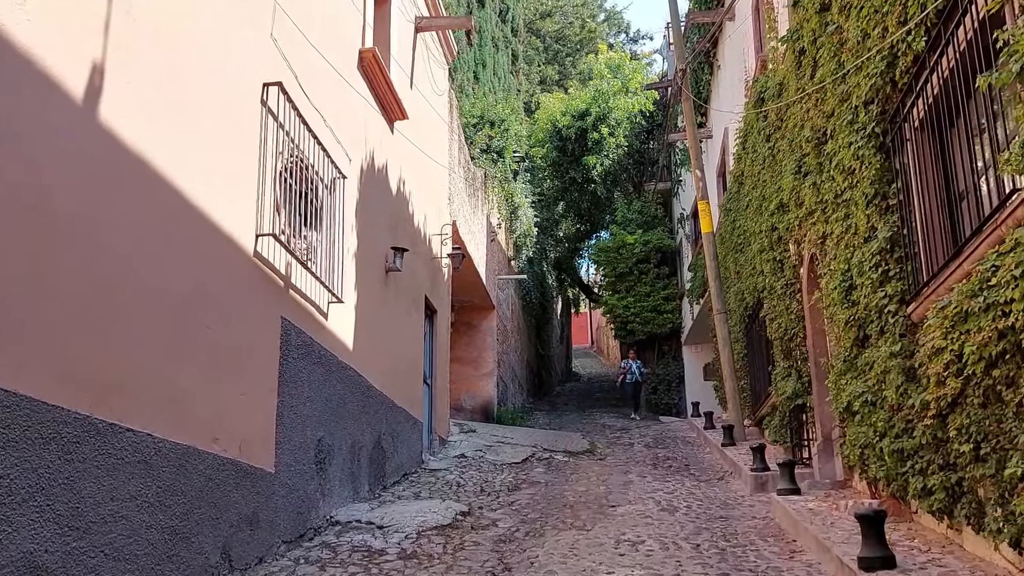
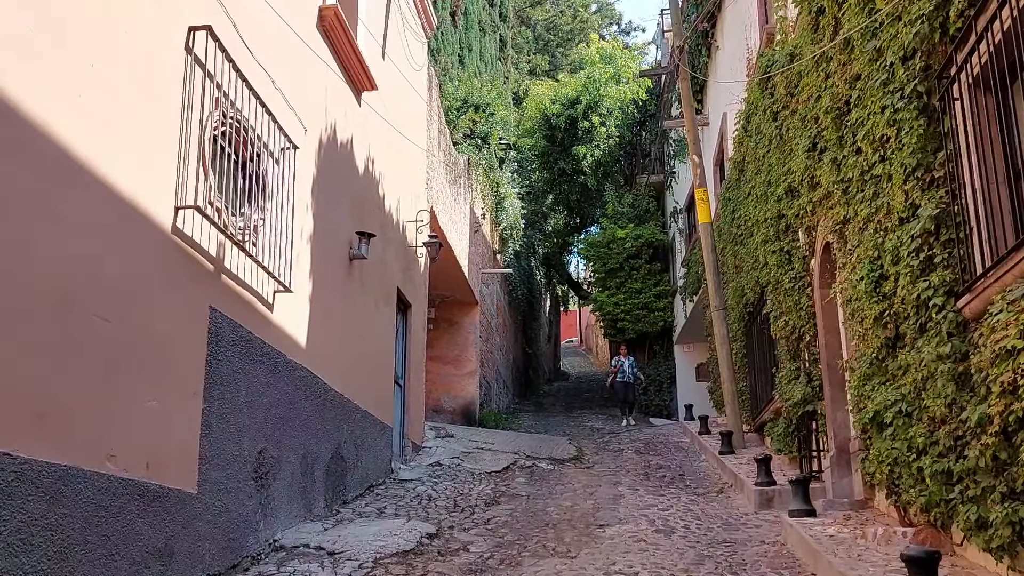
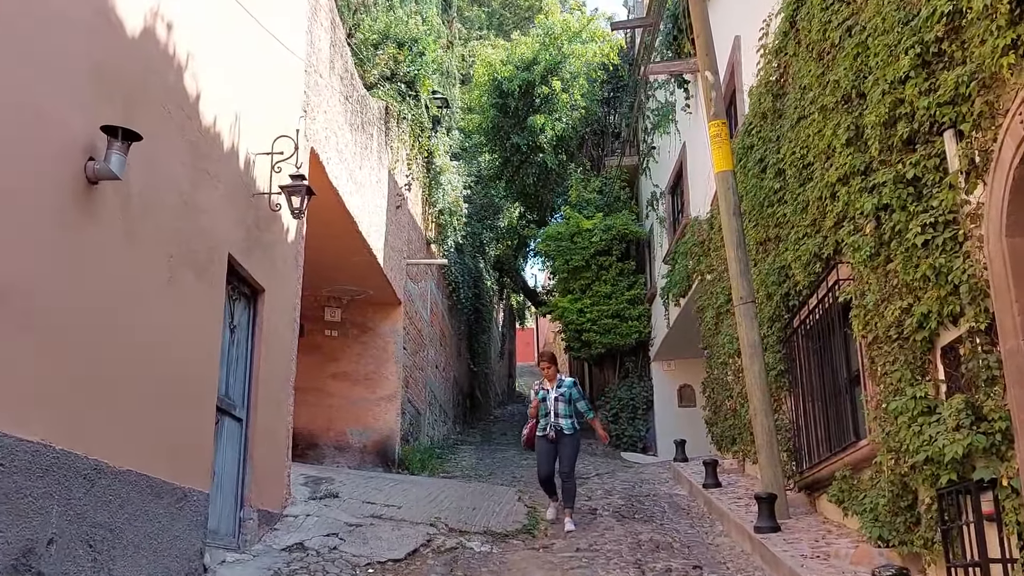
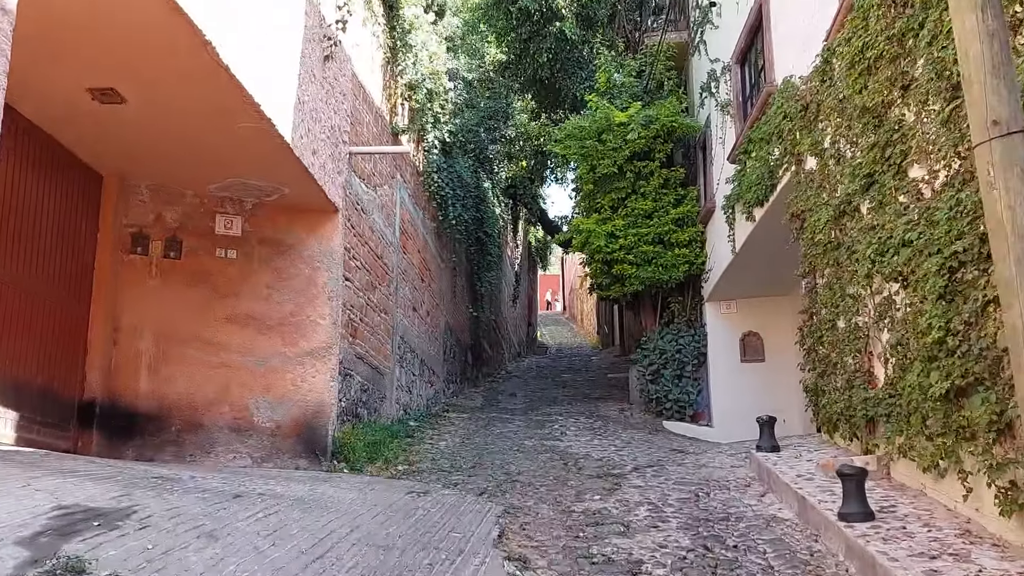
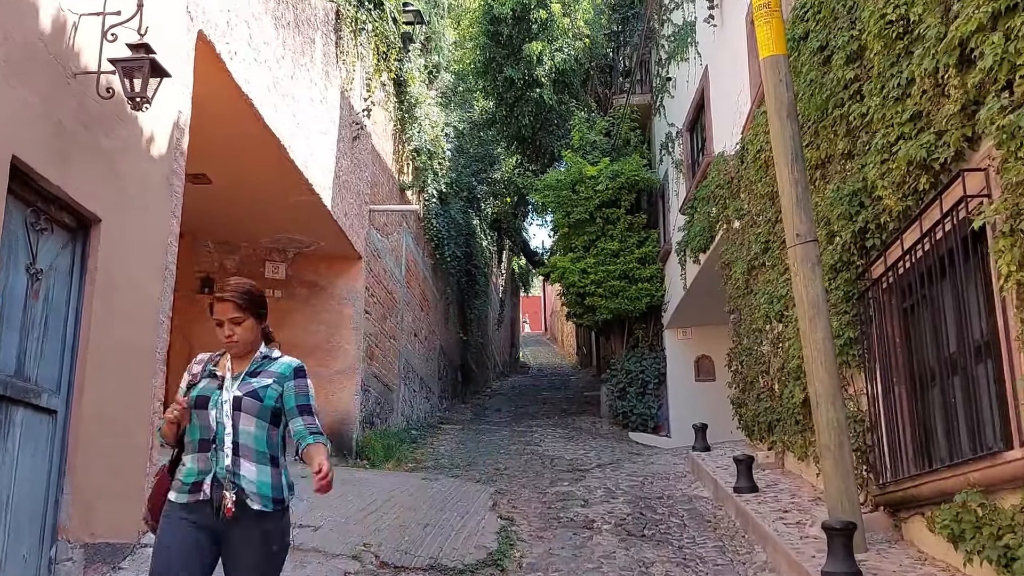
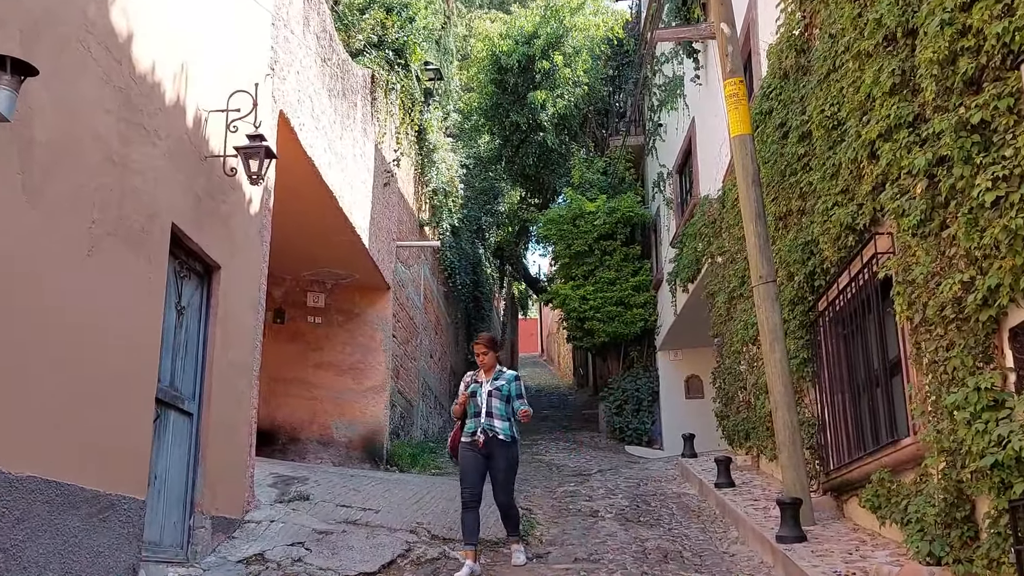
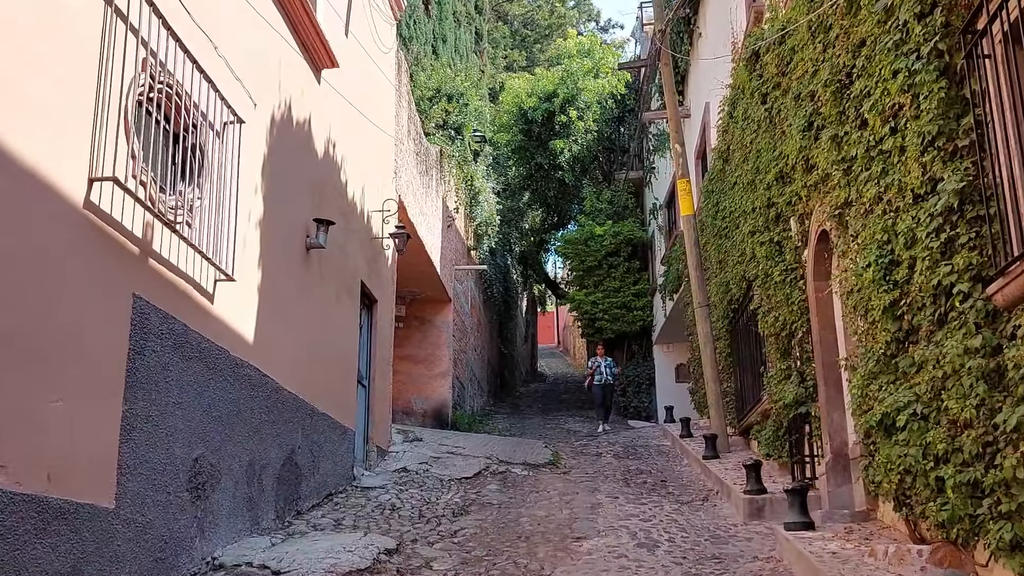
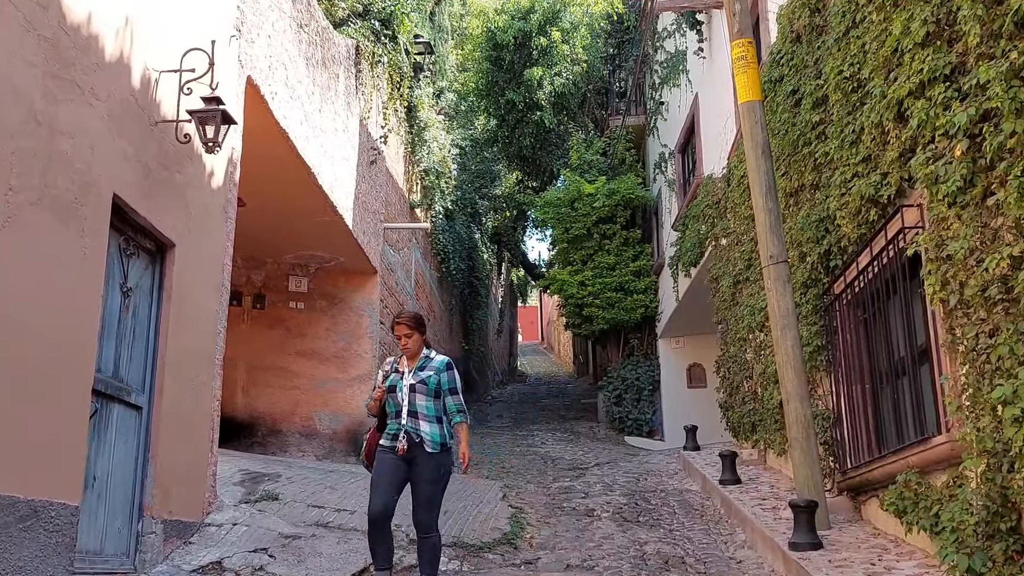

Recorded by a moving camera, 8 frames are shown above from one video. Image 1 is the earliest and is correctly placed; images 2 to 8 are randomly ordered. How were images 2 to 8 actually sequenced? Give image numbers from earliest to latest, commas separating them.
2, 7, 3, 6, 8, 5, 4
